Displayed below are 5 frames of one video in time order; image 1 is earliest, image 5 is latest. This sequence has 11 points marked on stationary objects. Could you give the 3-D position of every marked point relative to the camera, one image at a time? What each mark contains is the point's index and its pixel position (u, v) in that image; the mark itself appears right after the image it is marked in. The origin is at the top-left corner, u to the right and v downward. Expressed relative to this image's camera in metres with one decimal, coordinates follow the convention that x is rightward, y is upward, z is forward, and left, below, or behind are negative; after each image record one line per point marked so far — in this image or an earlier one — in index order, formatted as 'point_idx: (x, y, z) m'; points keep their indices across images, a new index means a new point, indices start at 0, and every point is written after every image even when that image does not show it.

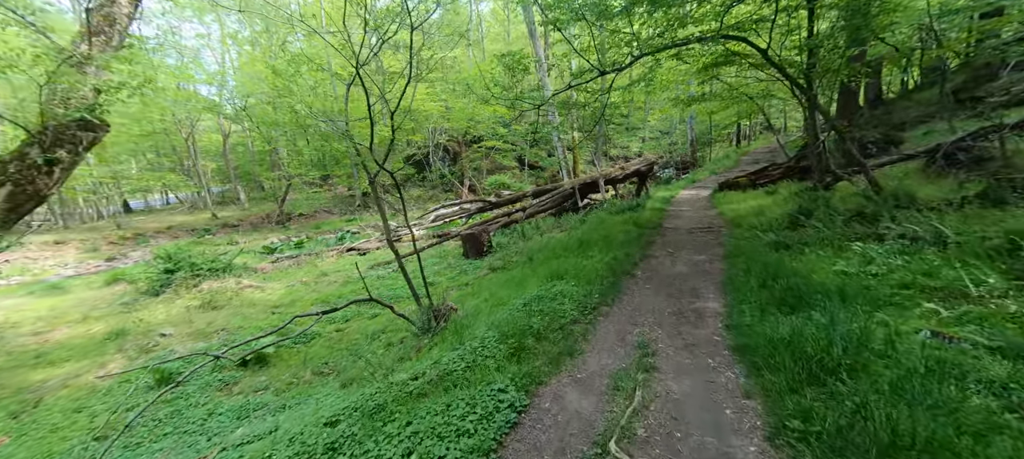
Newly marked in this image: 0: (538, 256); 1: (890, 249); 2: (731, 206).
0: (+0.6, -0.6, +8.4) m
1: (+4.5, -0.2, +4.7) m
2: (+6.2, +0.7, +11.1) m
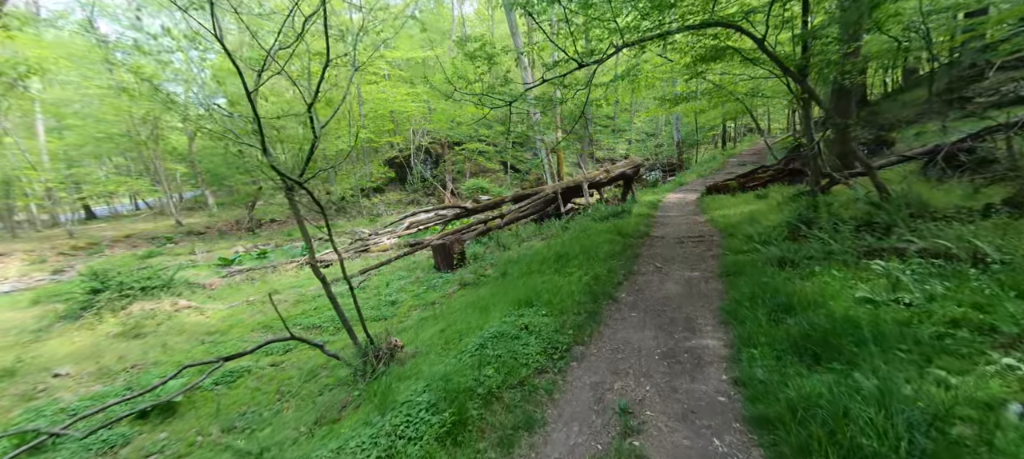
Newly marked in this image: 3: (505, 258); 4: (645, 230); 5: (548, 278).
0: (0.0, -0.8, +7.5) m
1: (+4.1, -0.4, +3.9) m
2: (+5.6, +0.5, +10.4) m
3: (-0.2, -0.7, +9.3) m
4: (+3.1, 0.0, +9.1) m
5: (+0.6, -0.7, +5.9) m
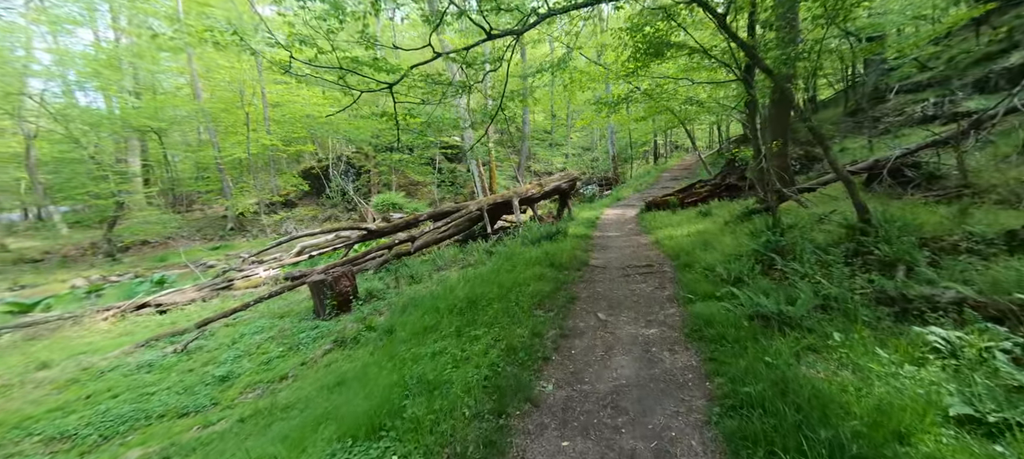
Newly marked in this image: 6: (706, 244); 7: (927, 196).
0: (-1.5, -1.3, +5.3) m
1: (+3.1, -0.7, +2.4) m
2: (+3.6, -0.1, +9.0) m
3: (-1.9, -1.2, +7.0) m
4: (+1.3, -0.5, +7.4) m
5: (-0.7, -1.2, +3.9) m
6: (+3.5, -0.3, +7.0) m
7: (+7.9, +0.6, +7.4) m
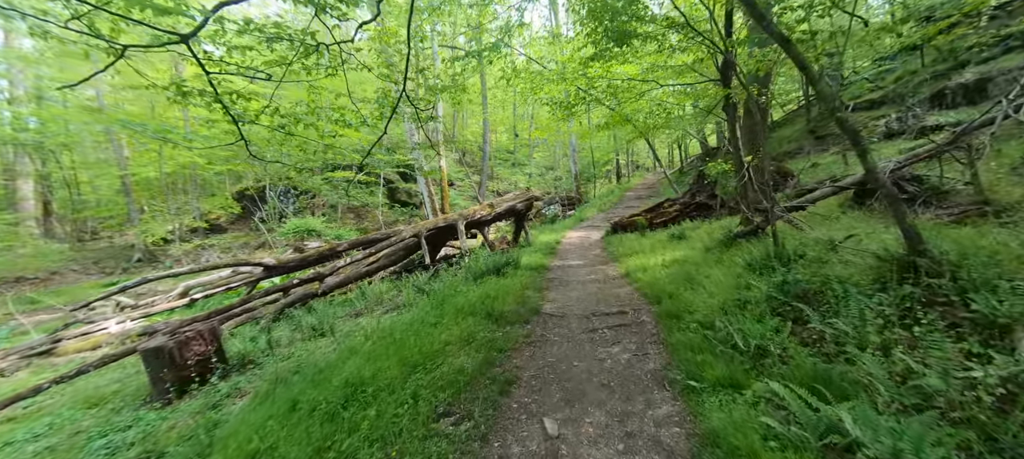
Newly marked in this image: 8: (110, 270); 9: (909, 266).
0: (-2.3, -1.7, +3.3) m
1: (+2.5, -0.9, +0.8) m
2: (+2.4, -0.6, +7.4) m
3: (-2.9, -1.8, +4.9) m
4: (+0.3, -1.0, +5.6) m
5: (-1.4, -1.5, +1.9) m
6: (+2.5, -0.7, +5.4) m
7: (+6.8, +0.2, +6.2) m
8: (-20.5, -2.0, +19.7) m
9: (+3.6, -0.3, +3.5) m
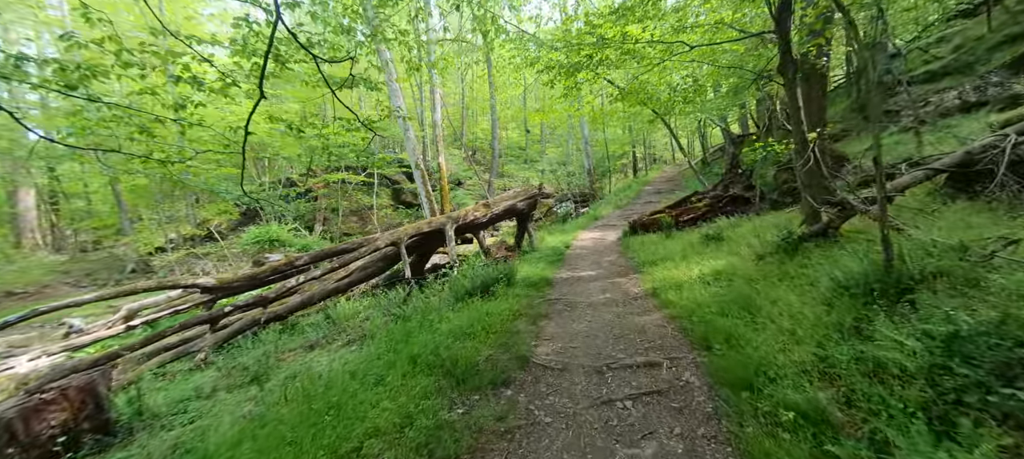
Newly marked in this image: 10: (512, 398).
0: (-2.6, -1.9, +1.7) m
1: (+2.1, -1.0, -0.9) m
2: (+2.3, -0.7, +5.7) m
3: (-3.1, -1.9, +3.4) m
4: (+0.1, -1.1, +3.9) m
5: (-1.7, -1.7, +0.3) m
6: (+2.3, -0.8, +3.7) m
7: (+6.6, +0.3, +4.3) m
8: (-20.1, -2.6, +18.9) m
9: (+3.3, -0.4, +1.8) m
10: (0.0, -1.3, +3.0) m
